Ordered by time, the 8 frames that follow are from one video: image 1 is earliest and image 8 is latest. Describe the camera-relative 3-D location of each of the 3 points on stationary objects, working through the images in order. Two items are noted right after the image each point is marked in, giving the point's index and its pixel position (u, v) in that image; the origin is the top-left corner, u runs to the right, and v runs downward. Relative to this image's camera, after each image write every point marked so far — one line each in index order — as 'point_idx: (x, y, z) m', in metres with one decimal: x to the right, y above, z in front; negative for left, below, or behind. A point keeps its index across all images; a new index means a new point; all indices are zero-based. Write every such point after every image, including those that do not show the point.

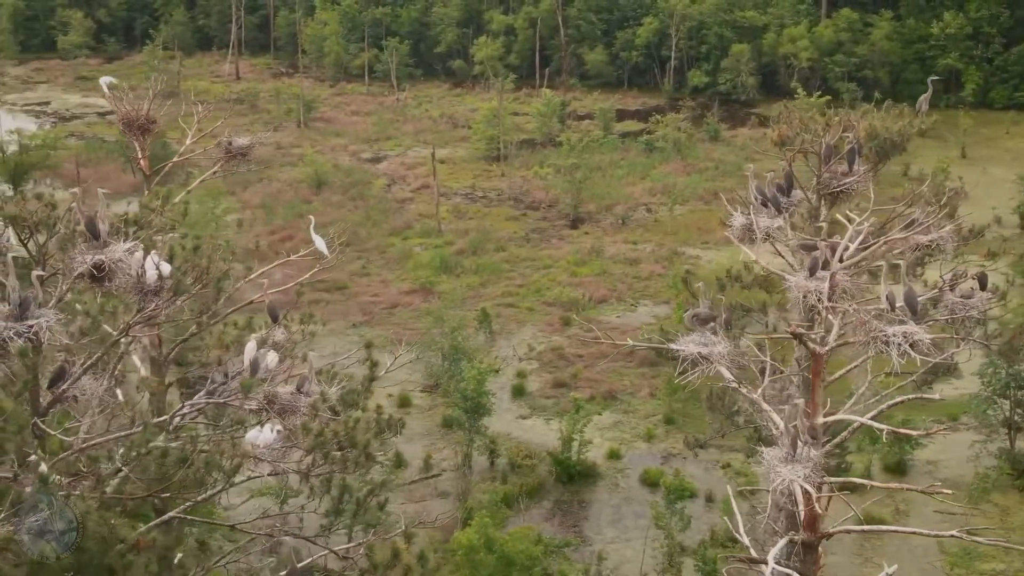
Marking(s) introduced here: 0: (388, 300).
0: (-2.4, -0.2, +19.5) m
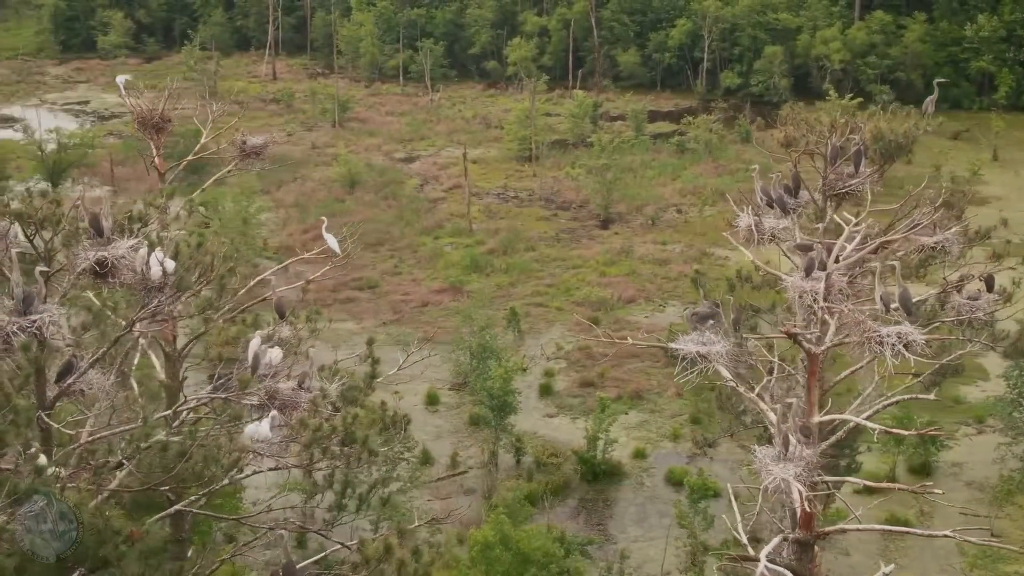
0: (-1.8, -0.2, +19.7) m
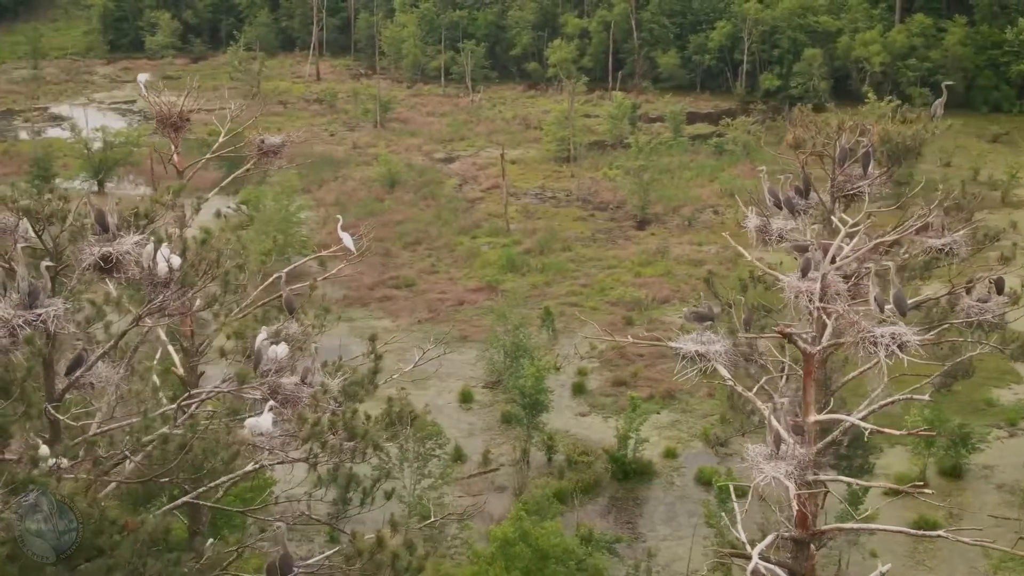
0: (-1.1, -0.2, +19.9) m
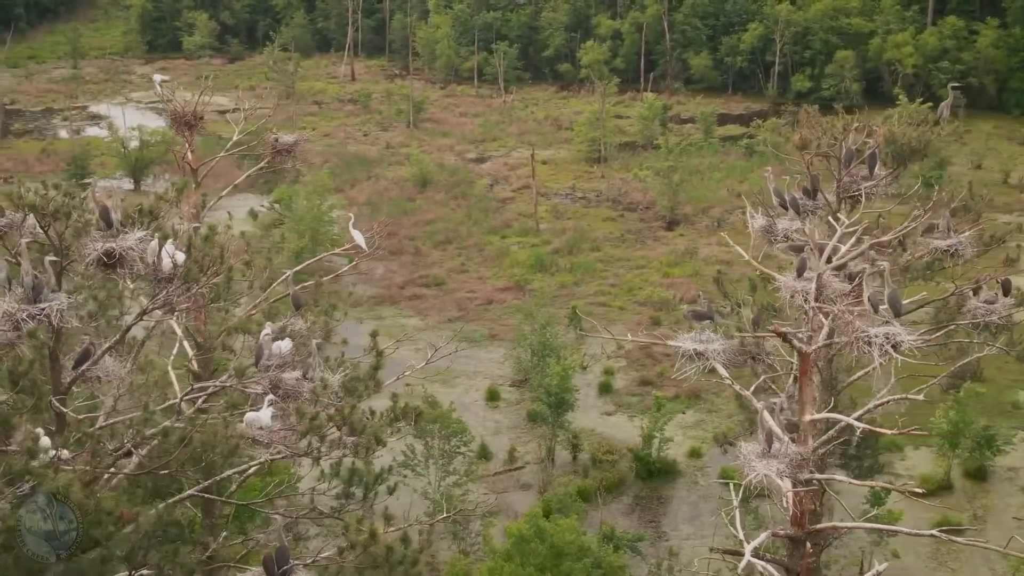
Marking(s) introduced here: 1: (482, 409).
0: (-0.6, -0.2, +20.1) m
1: (-0.5, -2.1, +16.9) m
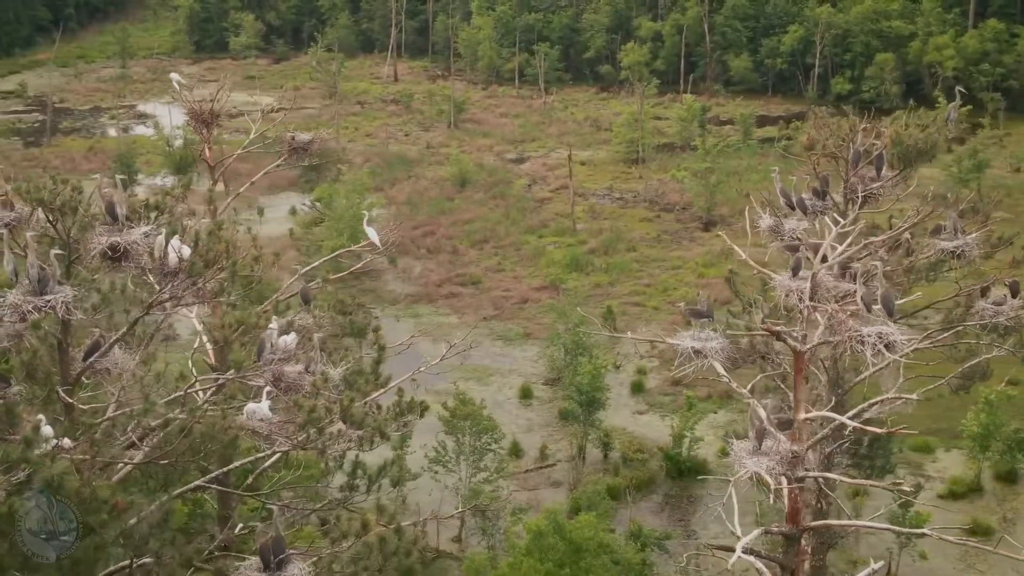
0: (+0.1, -0.1, +20.3) m
1: (+0.1, -2.0, +17.1) m
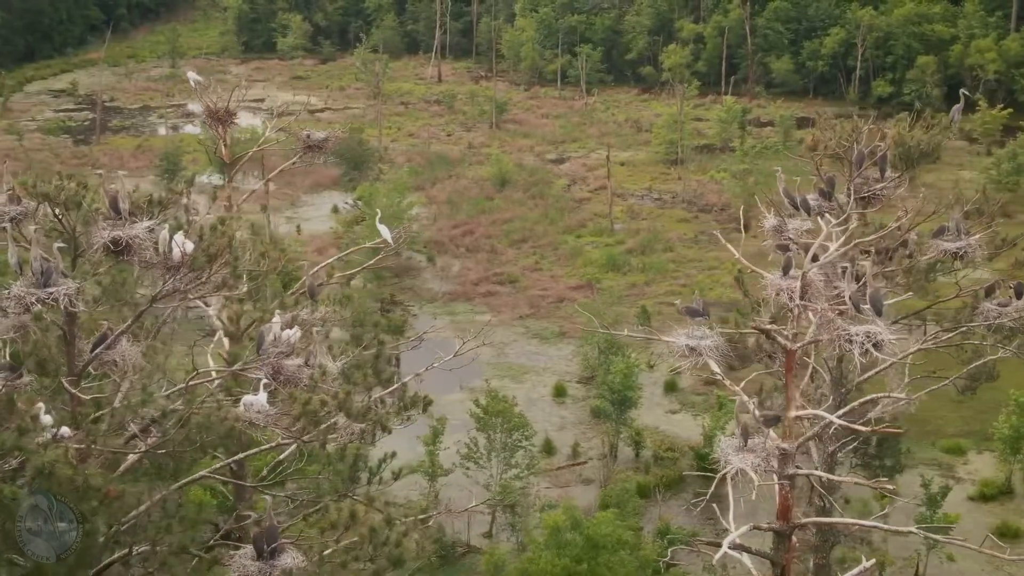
0: (+0.9, -0.1, +20.6) m
1: (+0.6, -2.0, +17.4) m
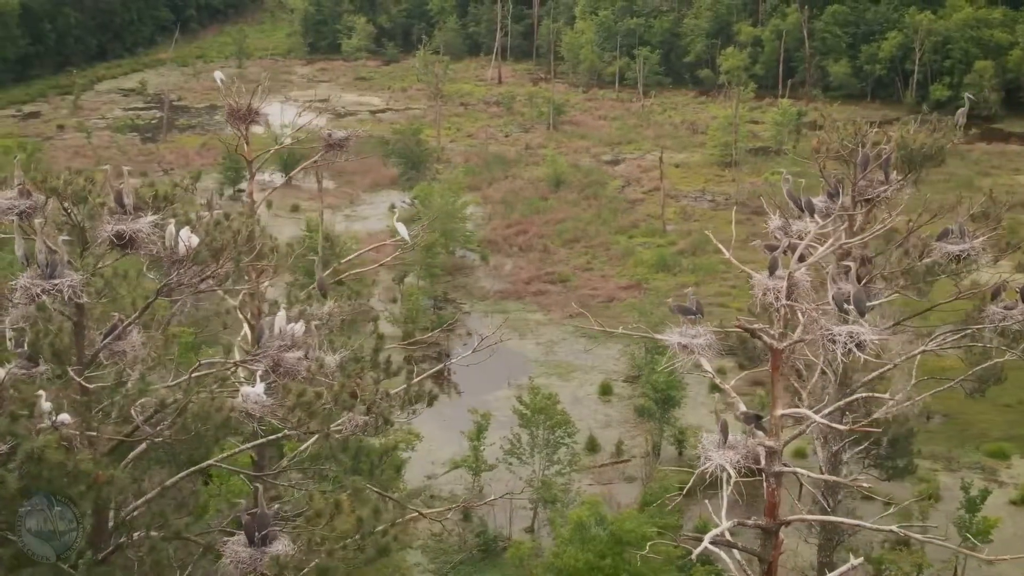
0: (+1.9, -0.1, +20.9) m
1: (+1.4, -2.0, +17.7) m
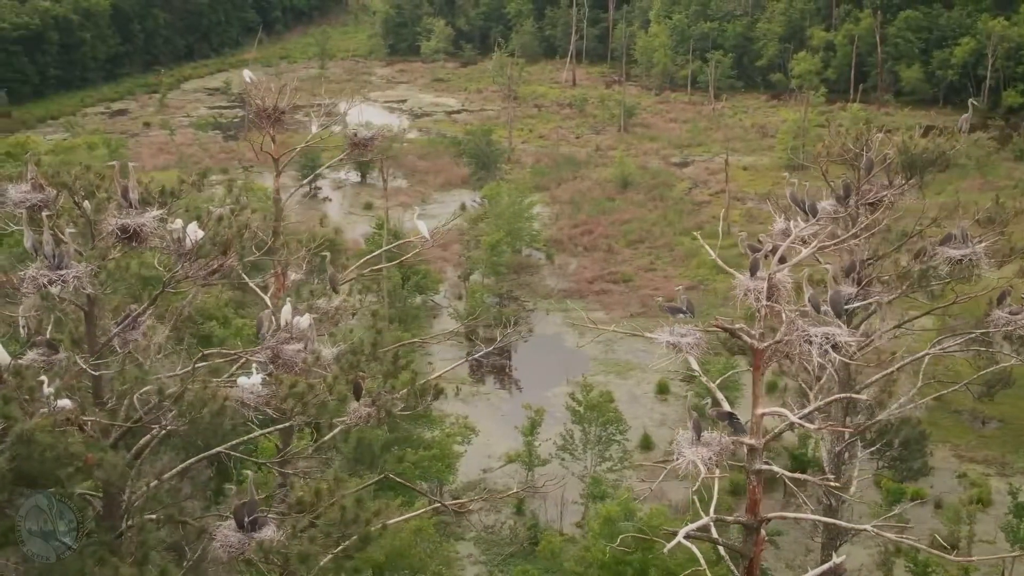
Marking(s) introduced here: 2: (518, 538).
0: (+3.2, -0.1, +21.4) m
1: (+2.5, -2.0, +18.3) m
2: (+0.1, -3.4, +13.8) m
